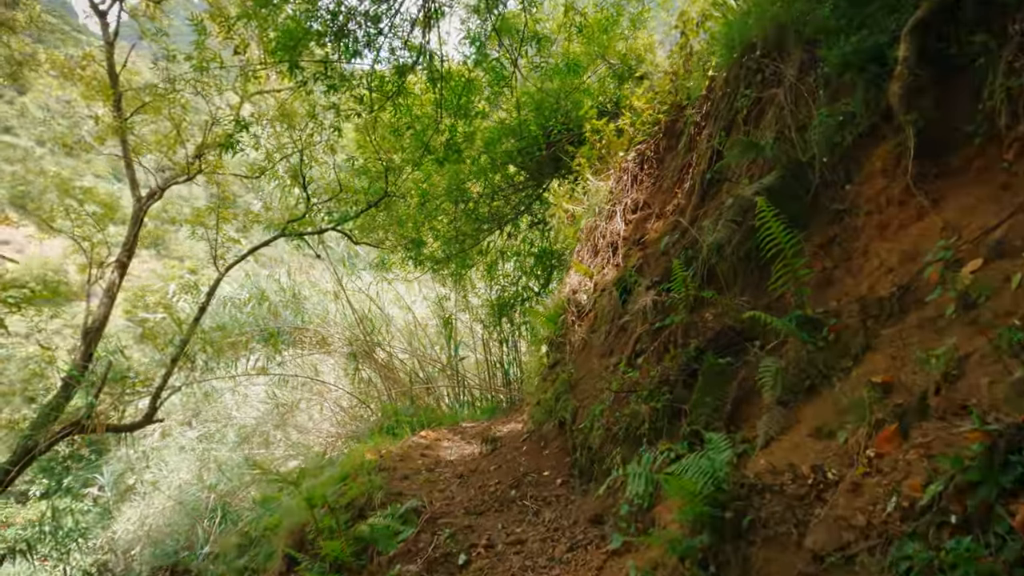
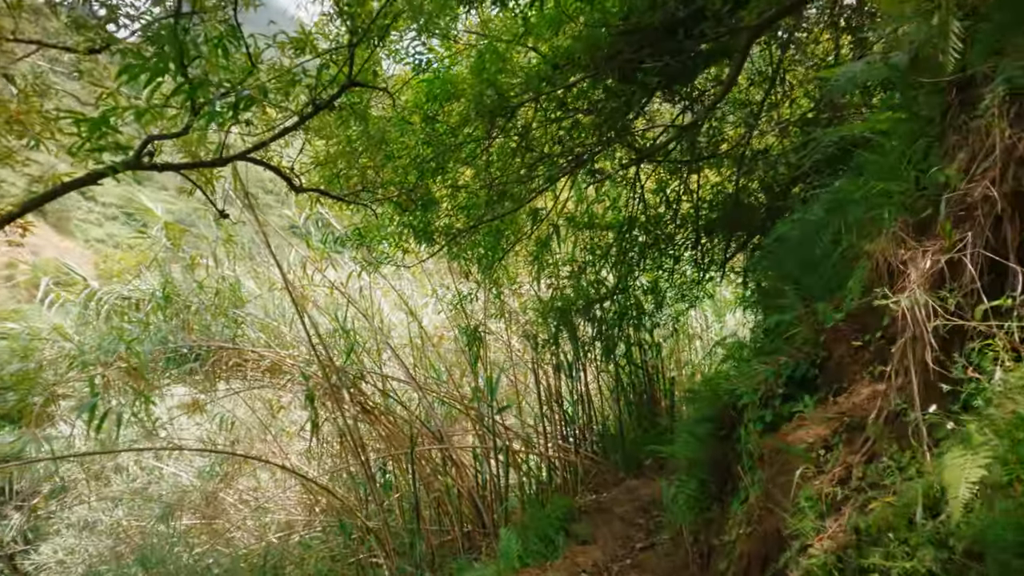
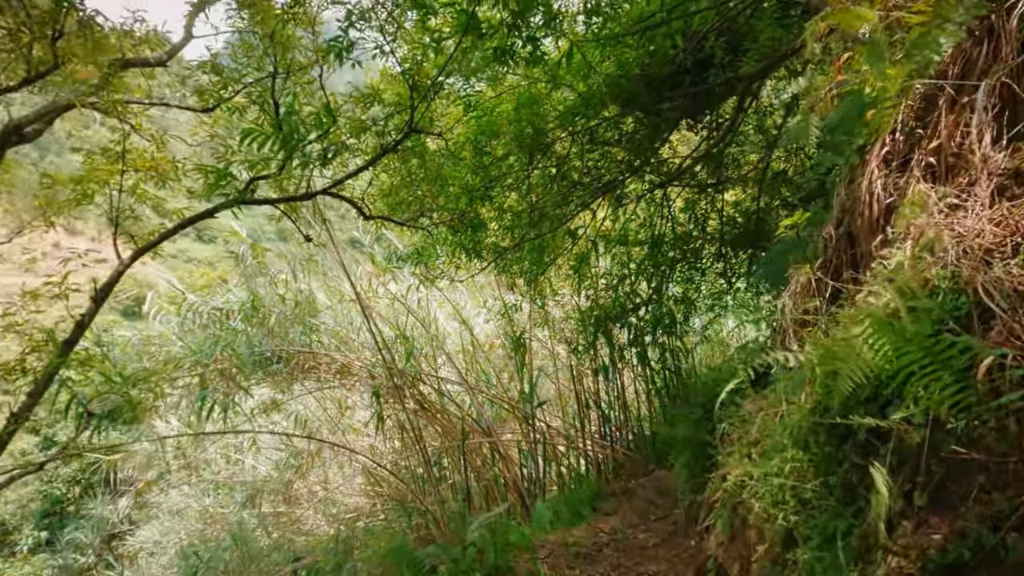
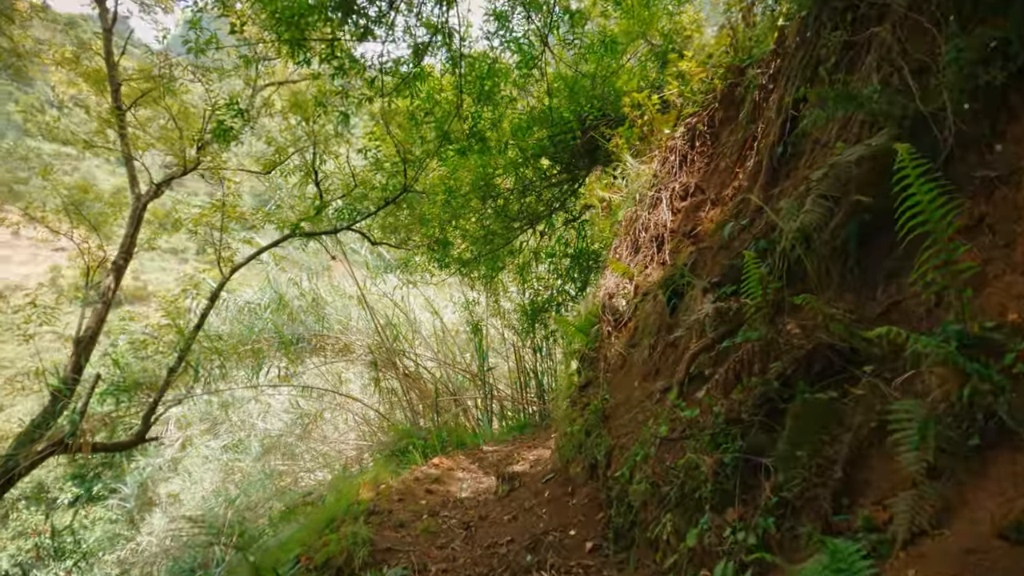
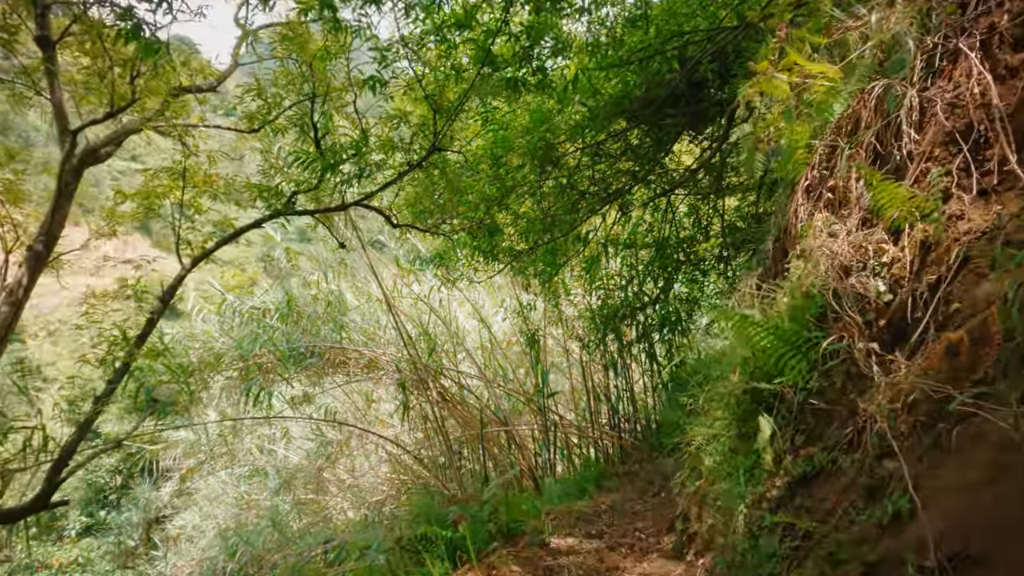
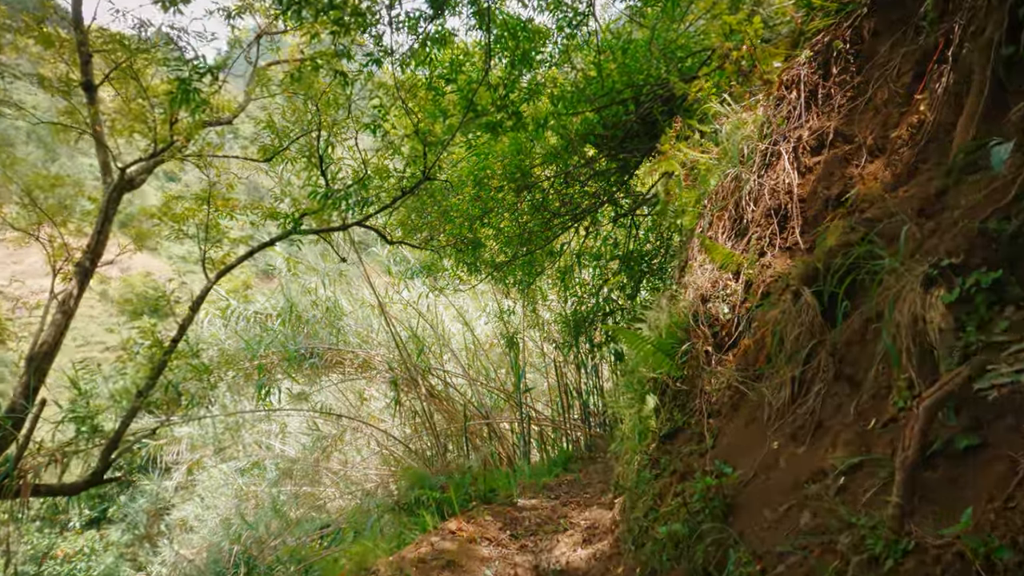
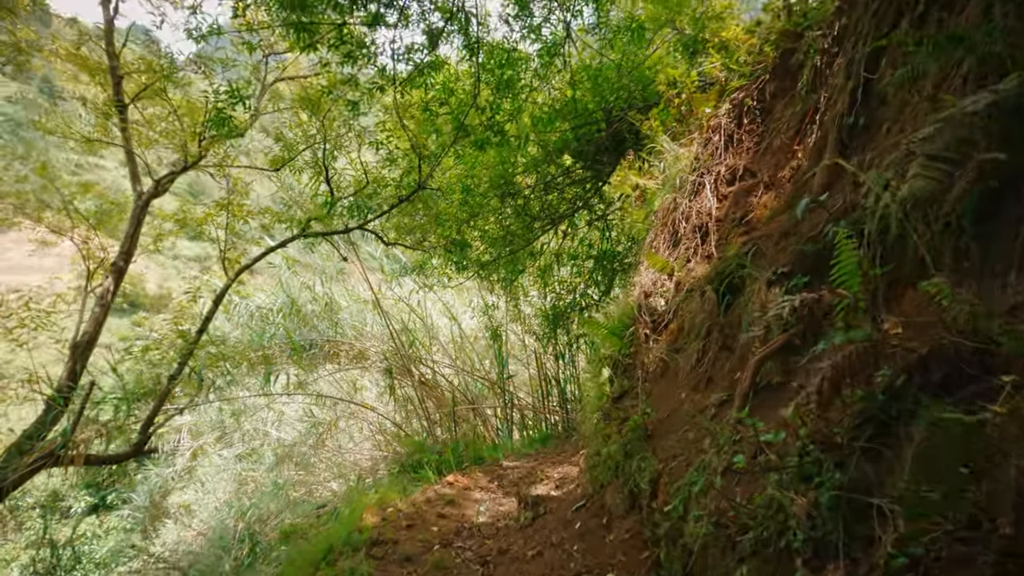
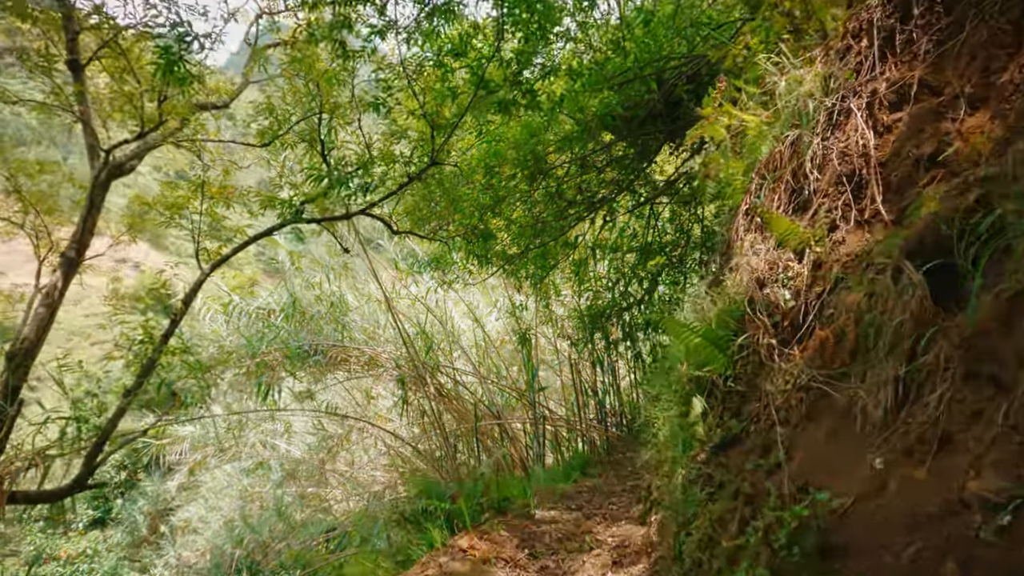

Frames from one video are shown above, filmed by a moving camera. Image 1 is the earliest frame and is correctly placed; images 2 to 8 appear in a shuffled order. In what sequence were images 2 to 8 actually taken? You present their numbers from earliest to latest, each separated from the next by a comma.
4, 7, 6, 8, 5, 3, 2
